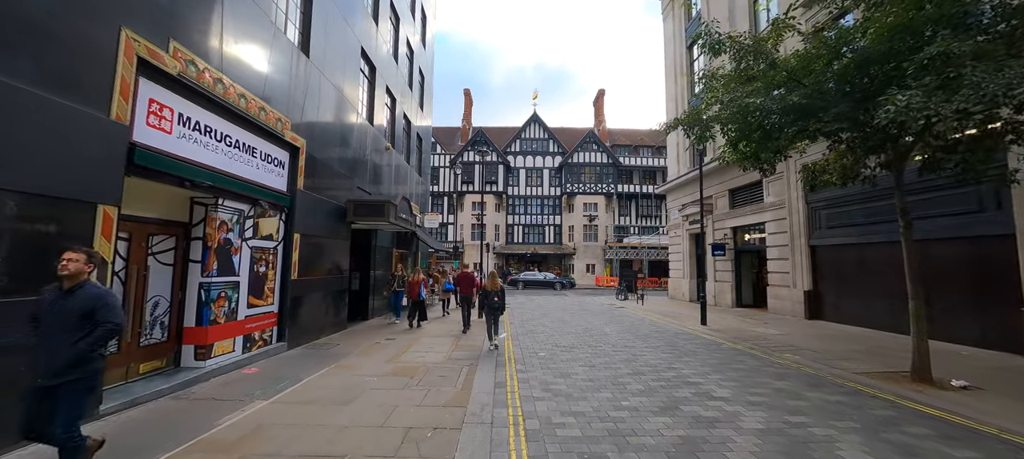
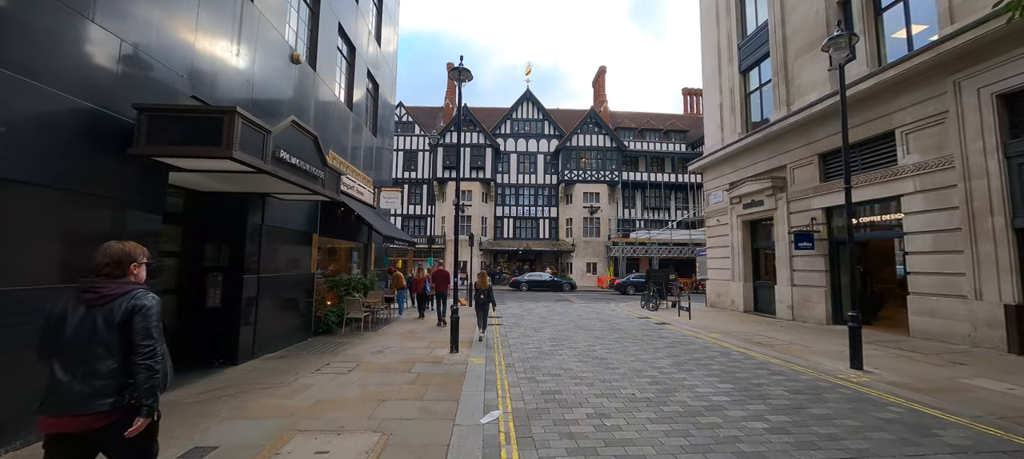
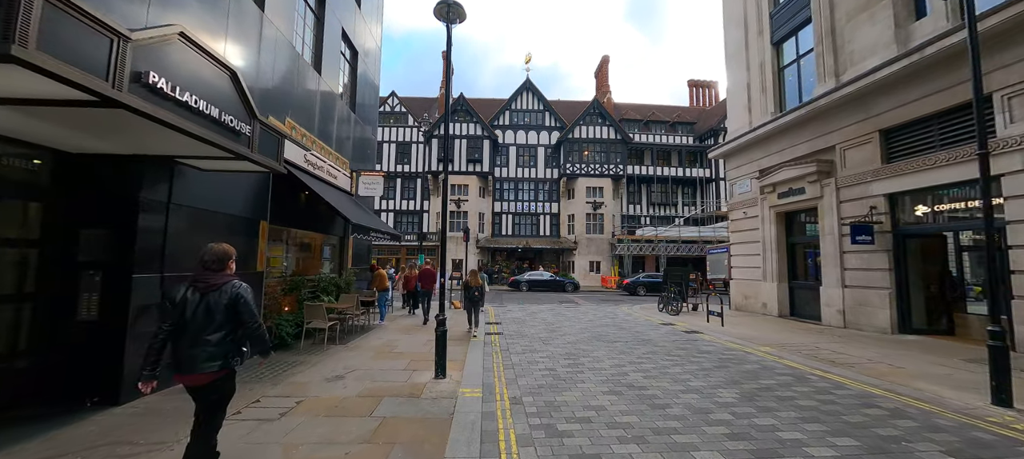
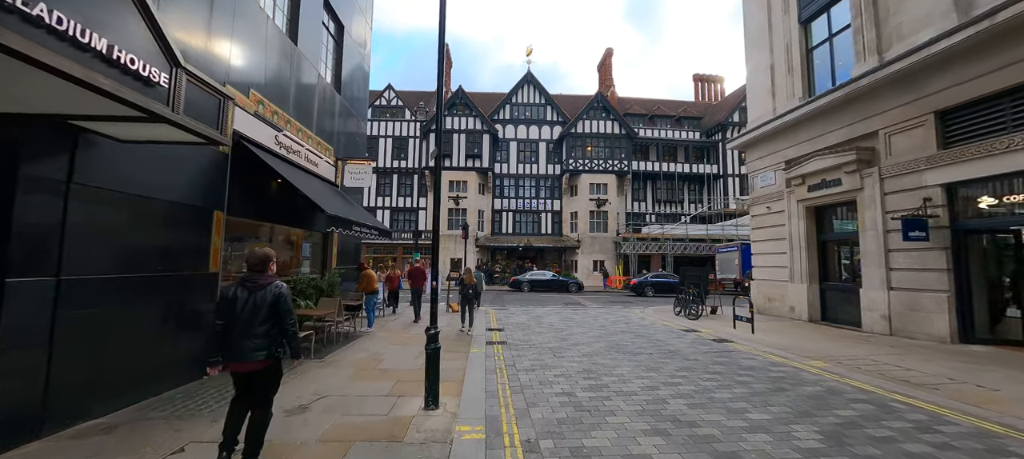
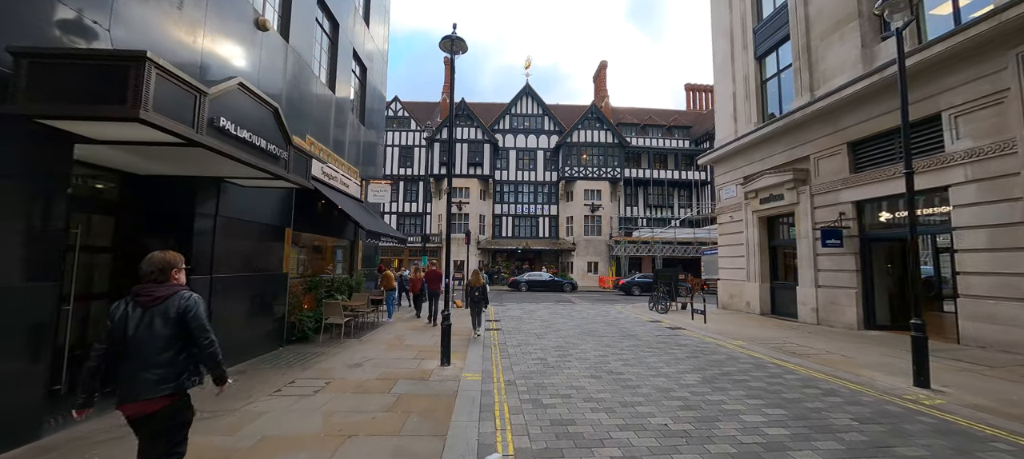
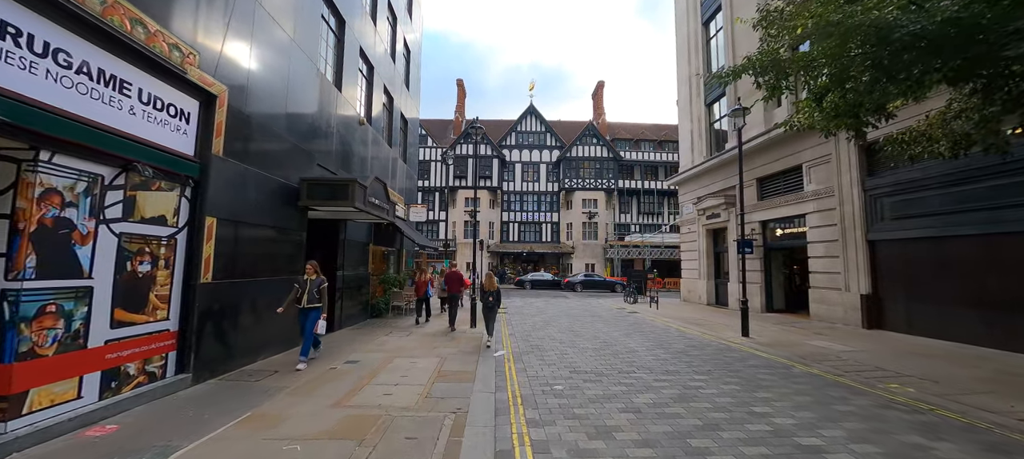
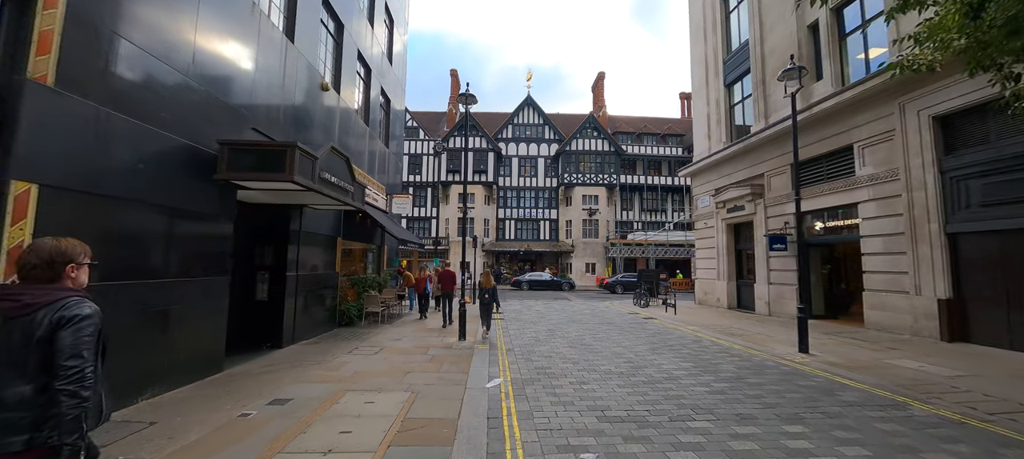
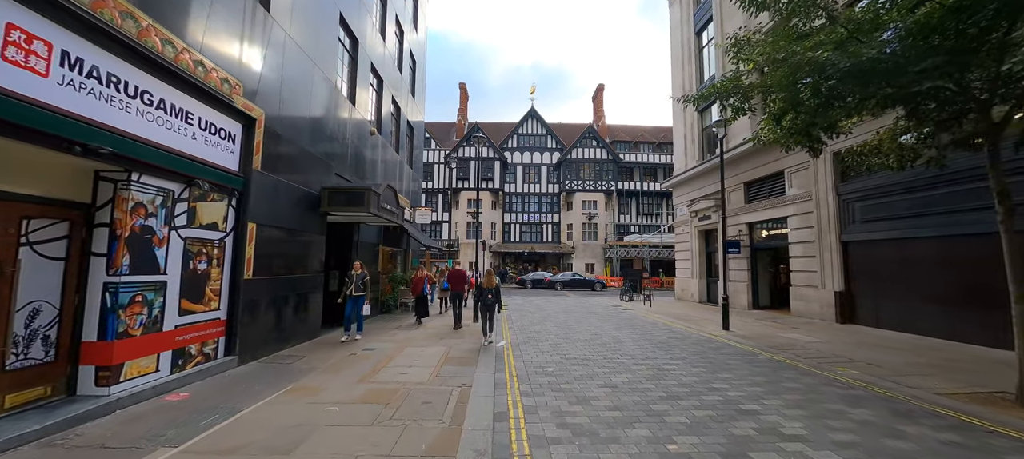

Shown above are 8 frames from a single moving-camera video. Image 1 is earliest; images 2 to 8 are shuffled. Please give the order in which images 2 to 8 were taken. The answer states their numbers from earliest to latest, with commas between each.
8, 6, 7, 2, 5, 3, 4
